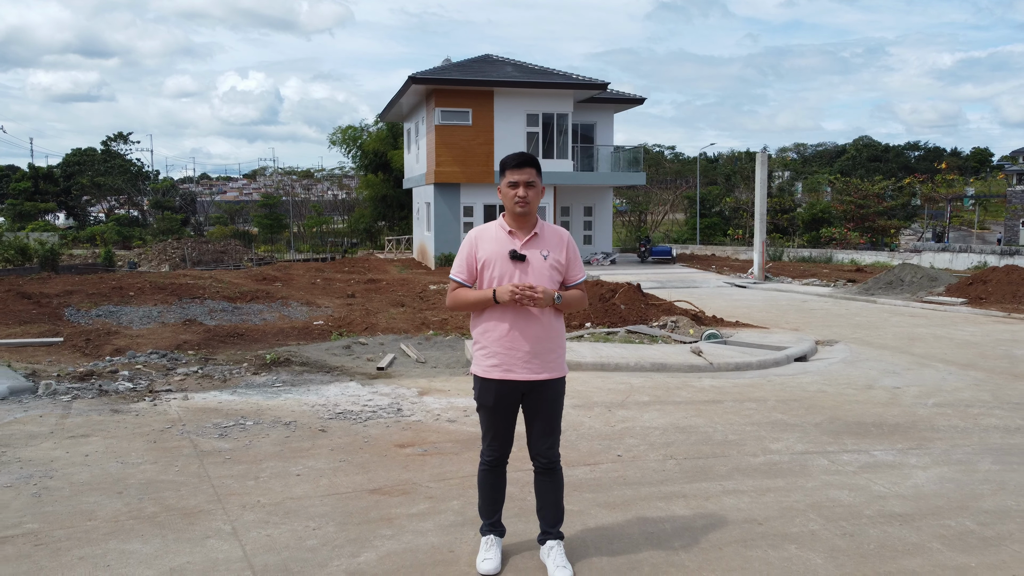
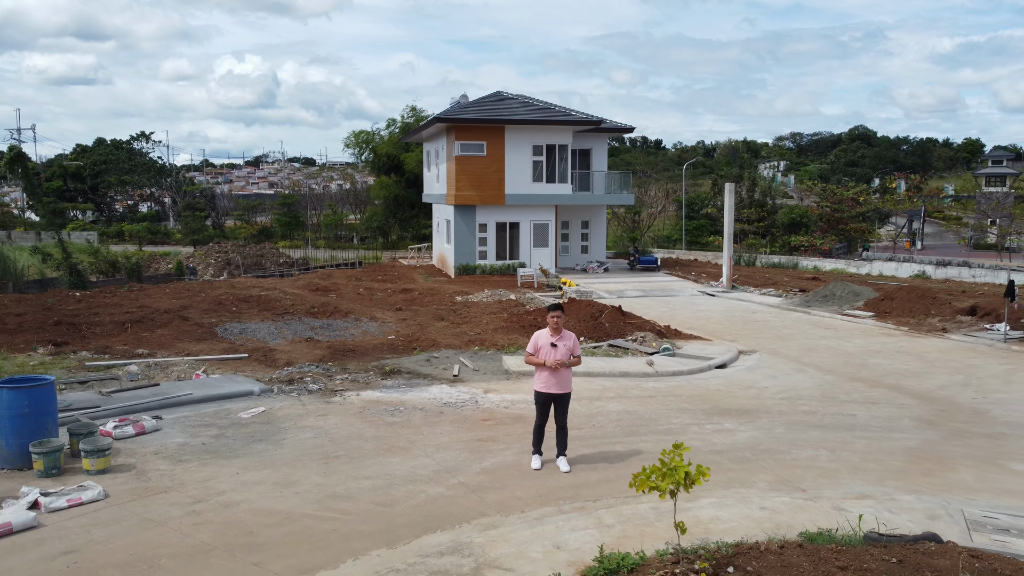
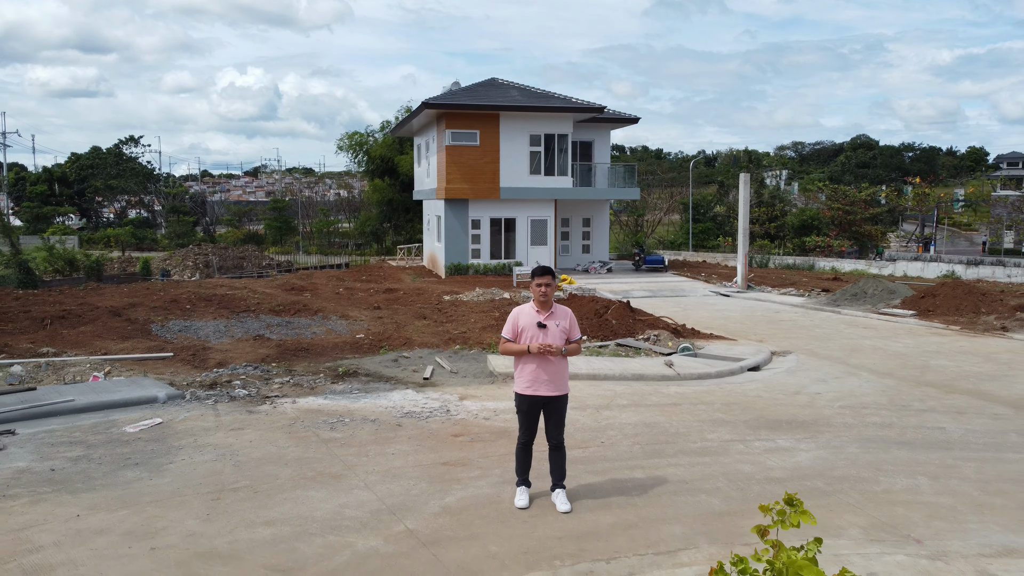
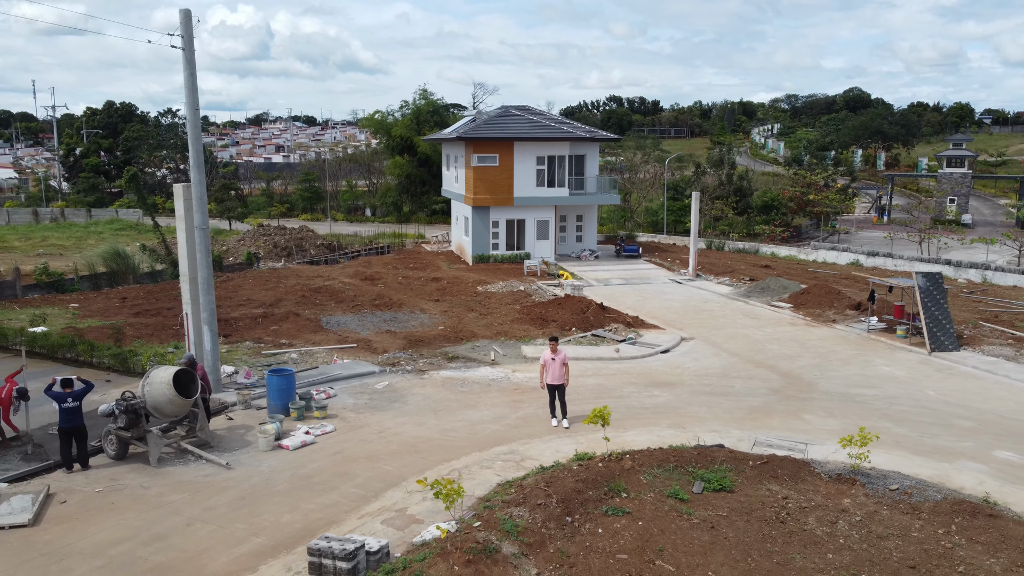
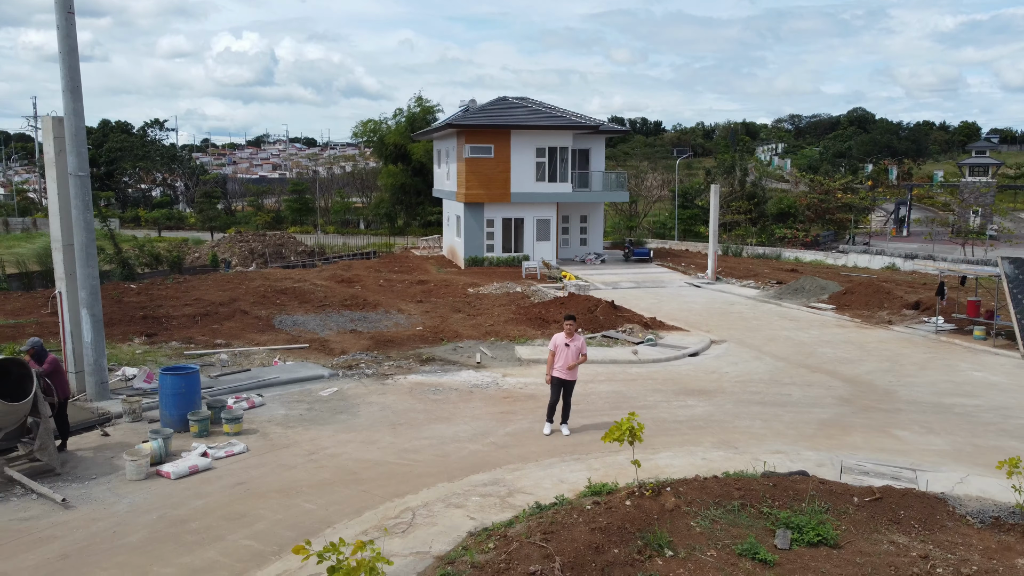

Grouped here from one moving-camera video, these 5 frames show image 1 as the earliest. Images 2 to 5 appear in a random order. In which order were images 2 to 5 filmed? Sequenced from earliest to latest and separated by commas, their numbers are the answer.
3, 2, 5, 4
